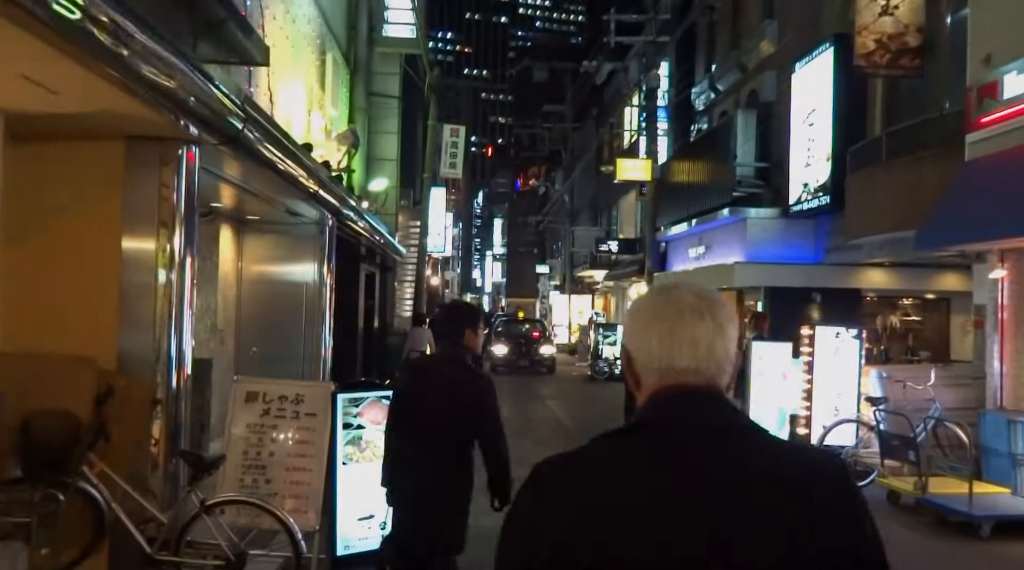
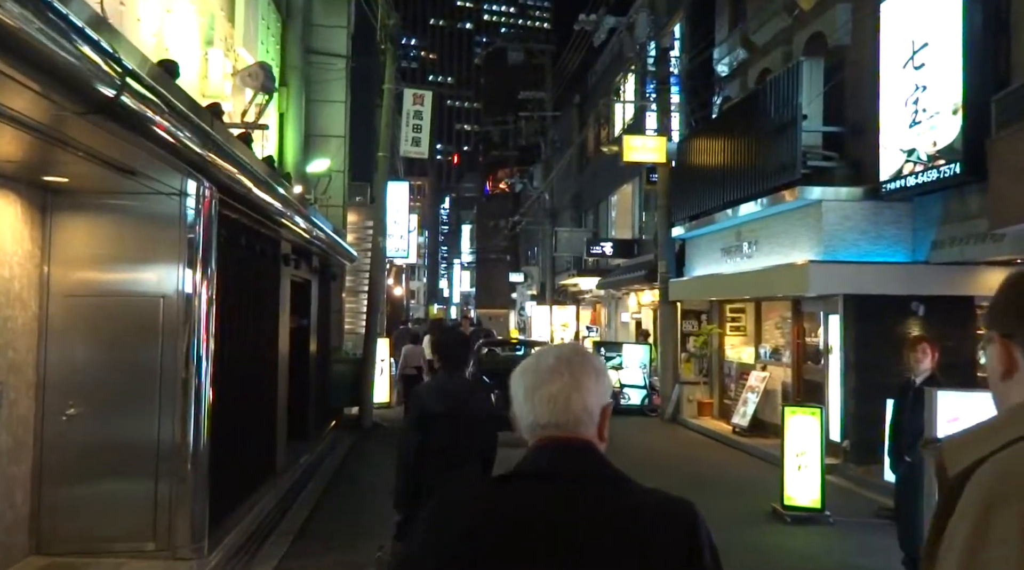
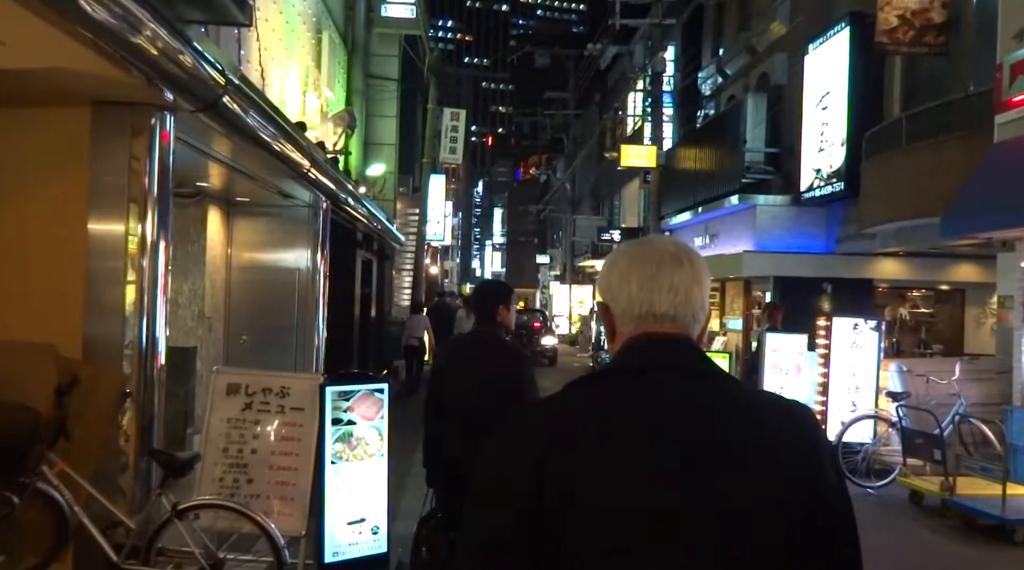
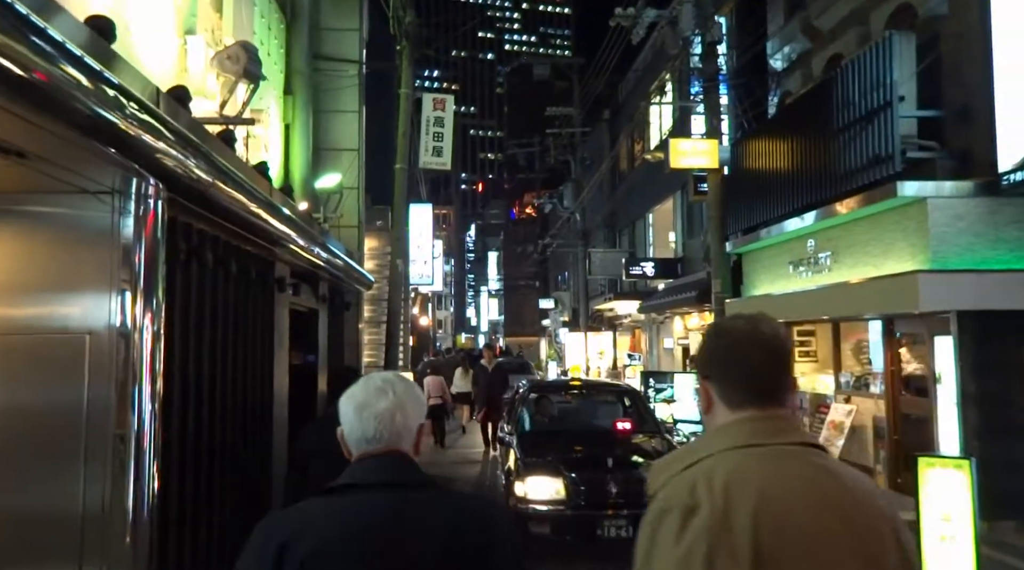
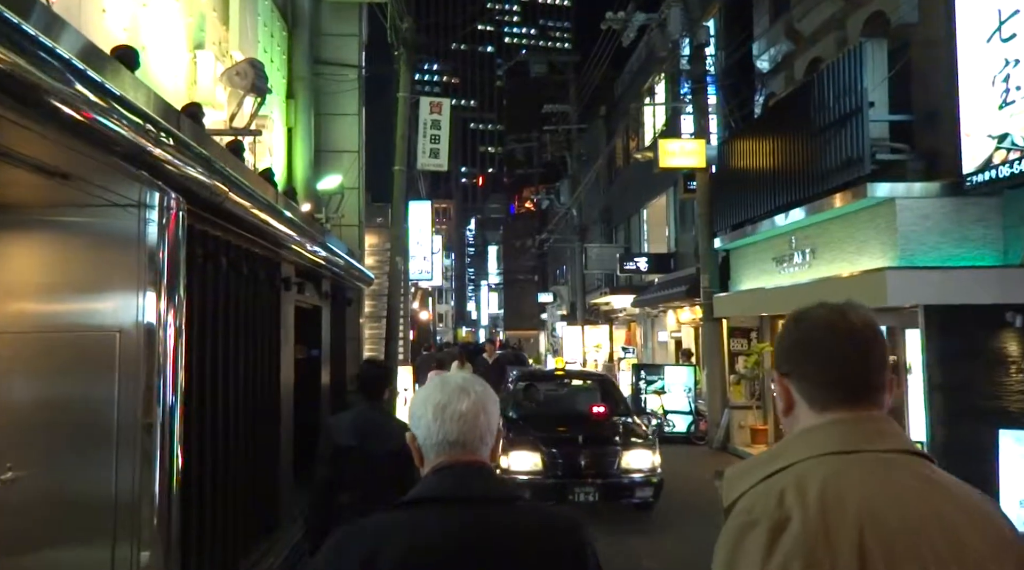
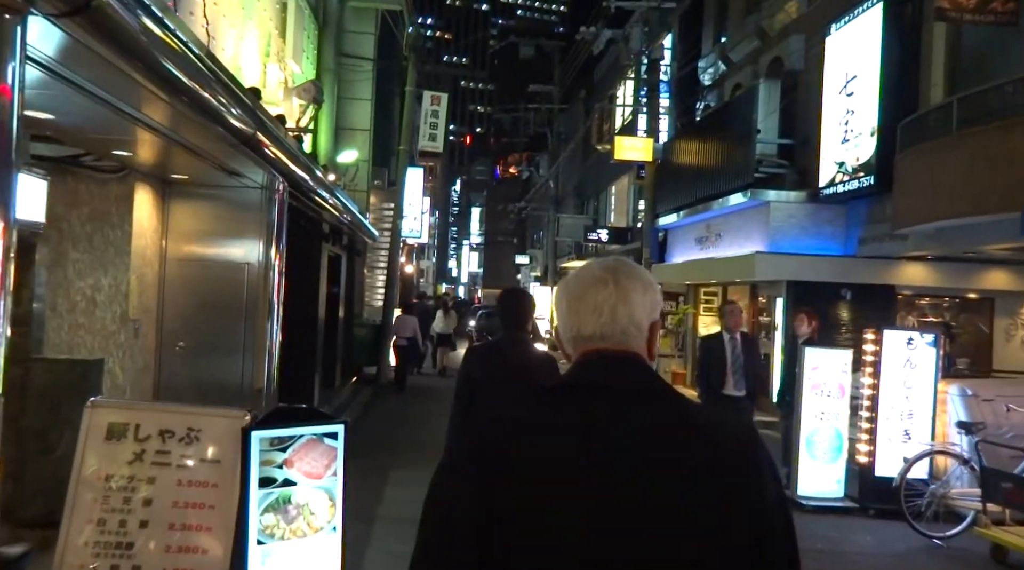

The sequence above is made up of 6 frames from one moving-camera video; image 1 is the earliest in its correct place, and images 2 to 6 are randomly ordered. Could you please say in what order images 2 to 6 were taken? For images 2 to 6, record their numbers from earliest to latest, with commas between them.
3, 6, 2, 5, 4
